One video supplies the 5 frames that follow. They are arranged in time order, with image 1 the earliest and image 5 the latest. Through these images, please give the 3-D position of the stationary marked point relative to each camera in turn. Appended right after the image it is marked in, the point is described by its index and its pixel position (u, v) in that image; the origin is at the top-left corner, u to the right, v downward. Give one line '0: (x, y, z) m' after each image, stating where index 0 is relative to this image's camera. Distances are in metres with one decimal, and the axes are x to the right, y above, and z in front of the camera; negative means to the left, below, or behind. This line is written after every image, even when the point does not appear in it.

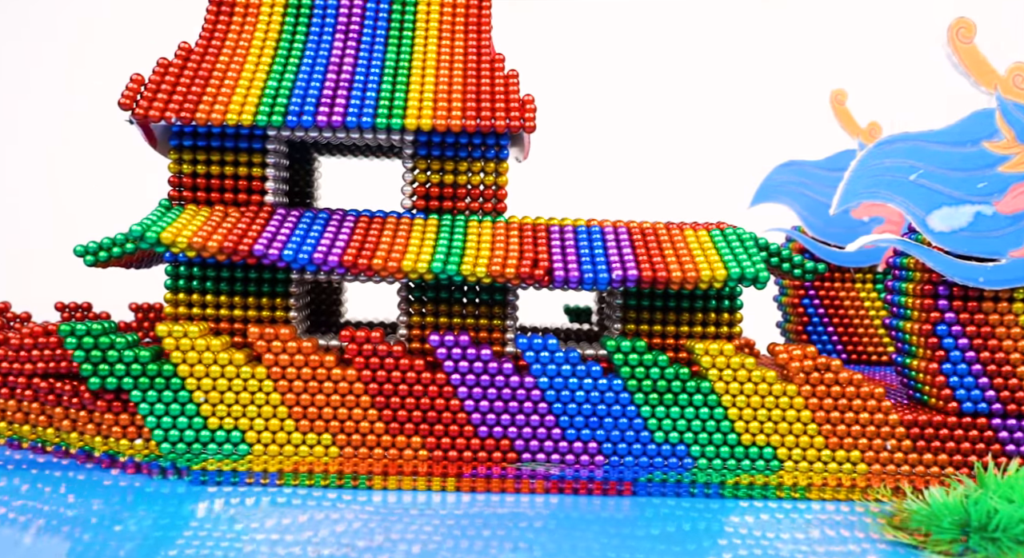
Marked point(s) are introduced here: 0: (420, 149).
0: (-0.5, +0.7, +5.8) m
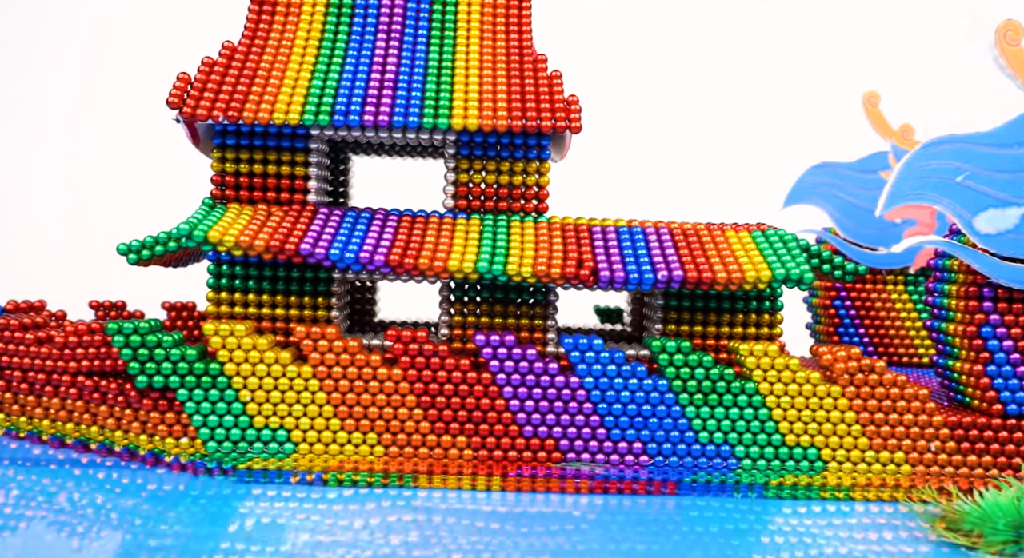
0: (-0.3, +0.7, +5.8) m
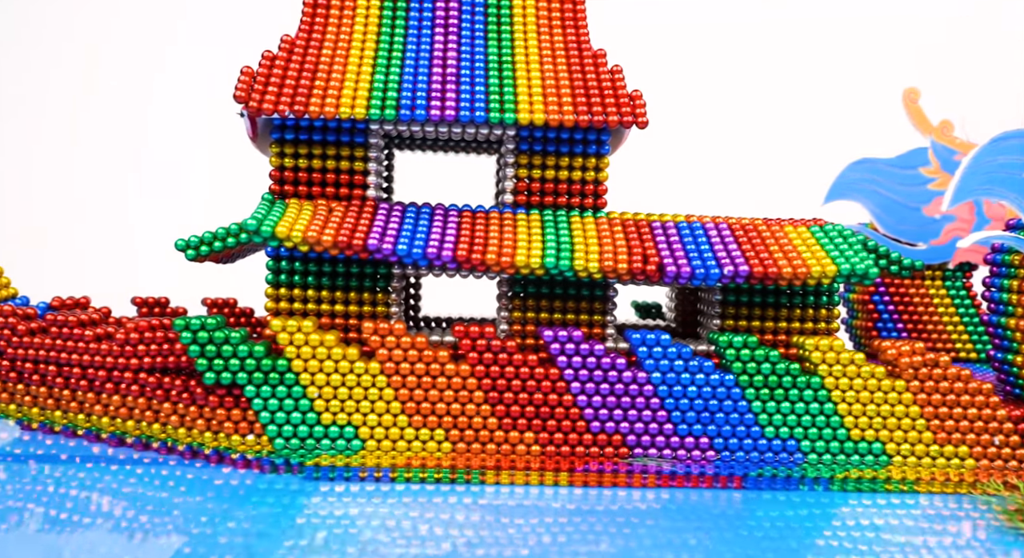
0: (+0.1, +0.7, +5.8) m
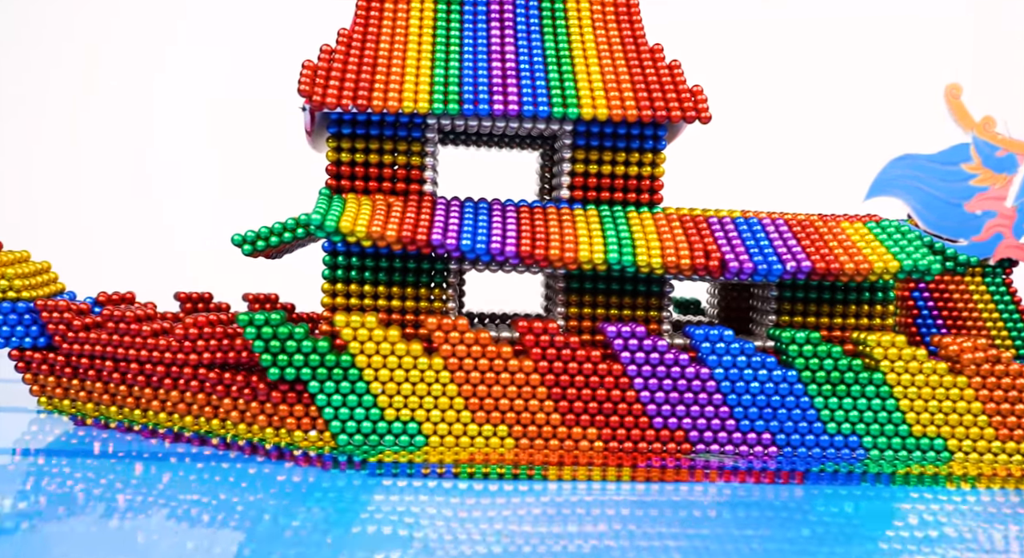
0: (+0.4, +0.7, +5.8) m
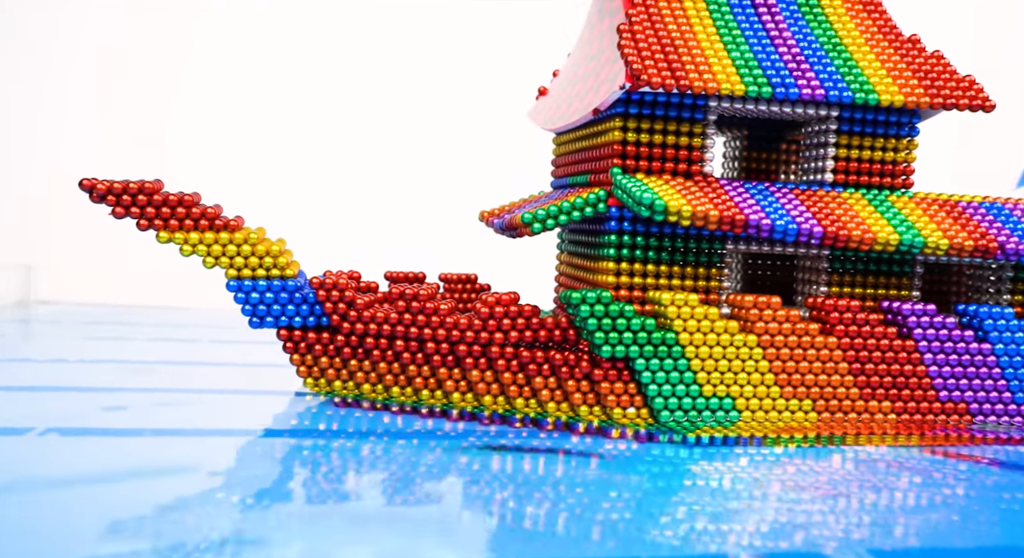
0: (+1.8, +0.8, +6.0) m
